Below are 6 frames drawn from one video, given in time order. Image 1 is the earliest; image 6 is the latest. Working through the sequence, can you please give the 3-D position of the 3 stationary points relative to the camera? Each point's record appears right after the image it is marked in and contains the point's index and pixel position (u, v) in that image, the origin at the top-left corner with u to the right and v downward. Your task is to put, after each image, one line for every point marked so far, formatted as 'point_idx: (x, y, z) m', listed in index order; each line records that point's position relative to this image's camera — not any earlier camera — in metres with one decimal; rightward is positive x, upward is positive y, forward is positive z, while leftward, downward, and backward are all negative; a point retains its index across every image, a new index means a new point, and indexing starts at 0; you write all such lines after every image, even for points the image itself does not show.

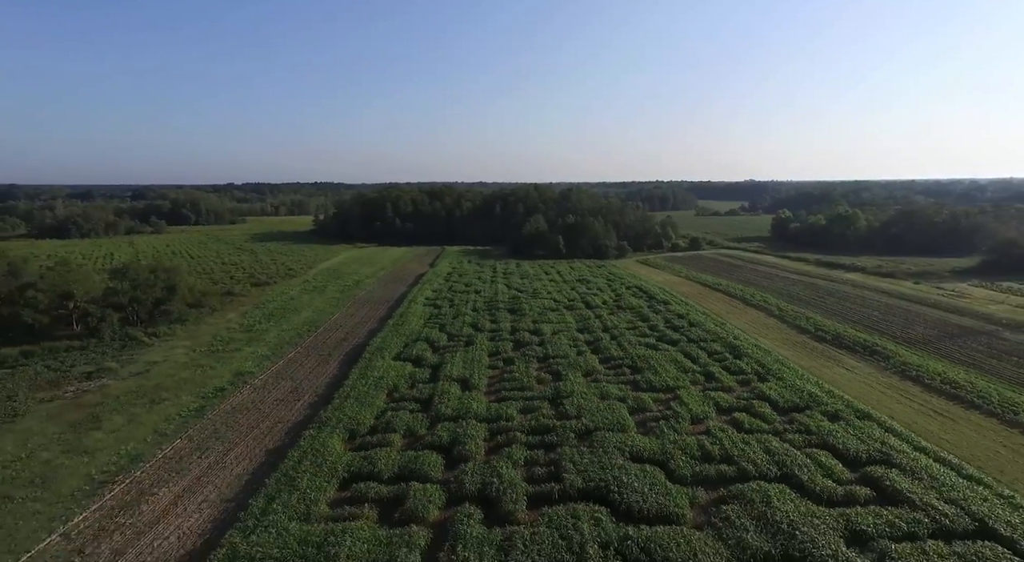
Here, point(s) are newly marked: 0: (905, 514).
0: (+7.3, -4.4, +10.3) m
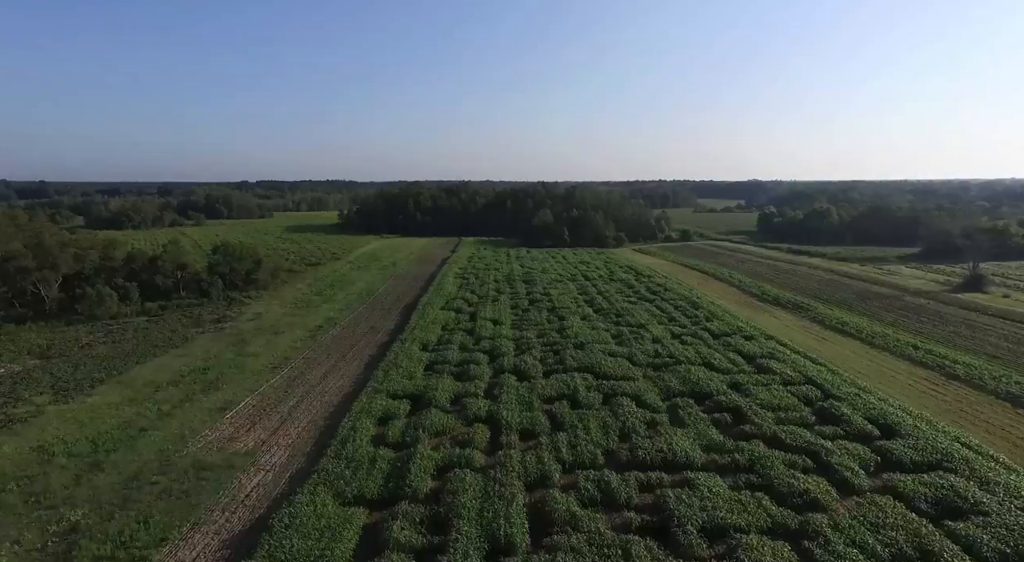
0: (+8.0, -3.0, +17.5) m
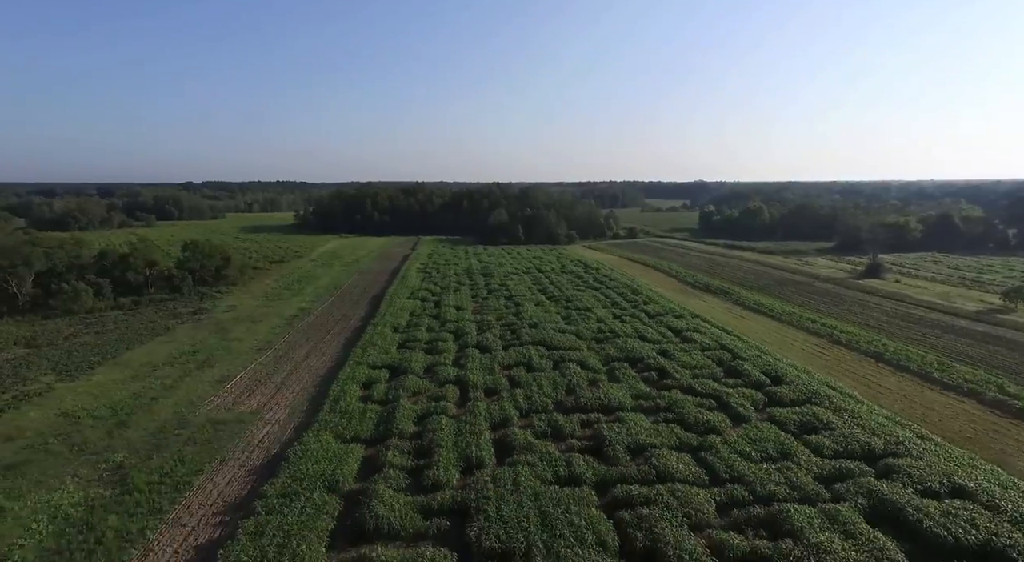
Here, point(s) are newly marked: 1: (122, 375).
0: (+6.7, -2.4, +21.0) m
1: (-13.3, -3.2, +19.0) m
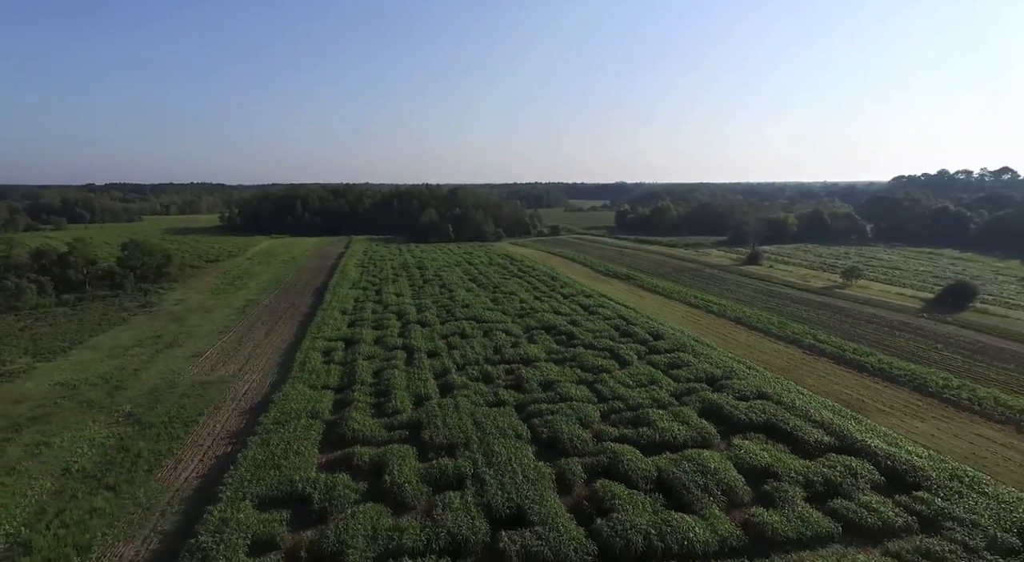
0: (+3.8, -1.6, +25.6) m
1: (-15.8, -2.8, +21.1) m
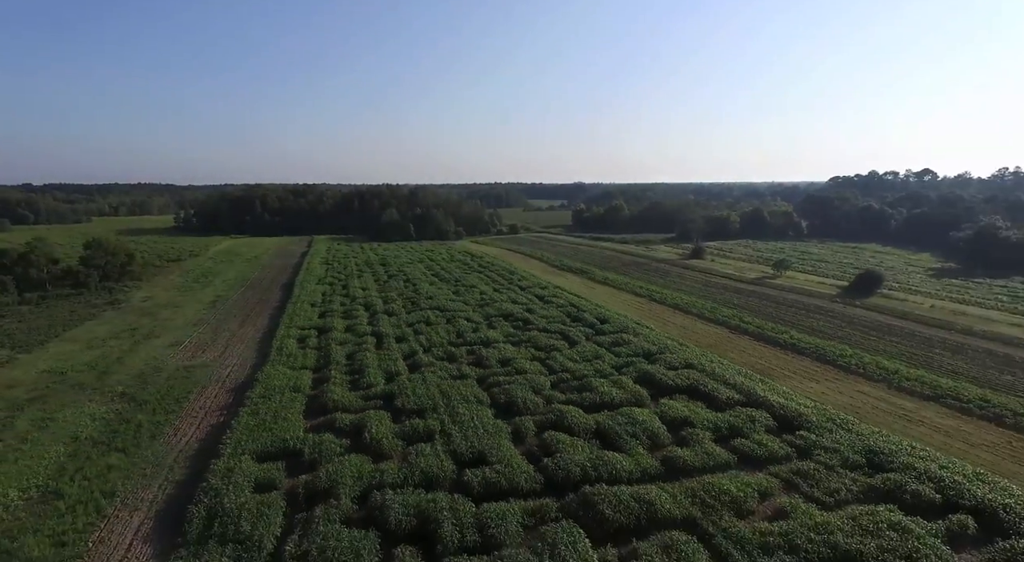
0: (+1.8, -1.2, +28.0) m
1: (-17.4, -2.6, +22.2) m
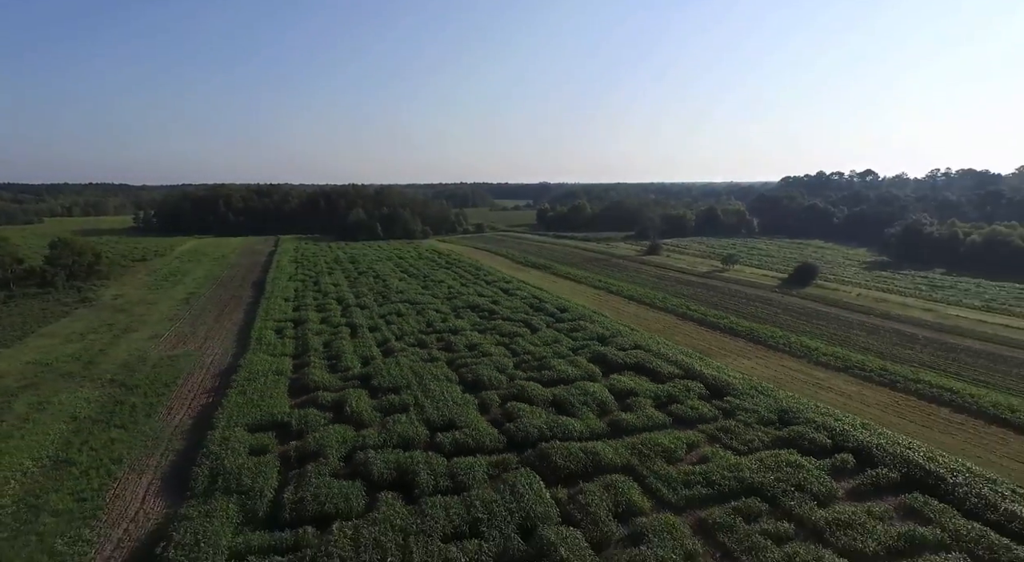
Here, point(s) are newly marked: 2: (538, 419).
0: (0.0, -0.9, +29.8) m
1: (-18.8, -2.5, +22.9) m
2: (+0.7, -3.6, +14.4) m
